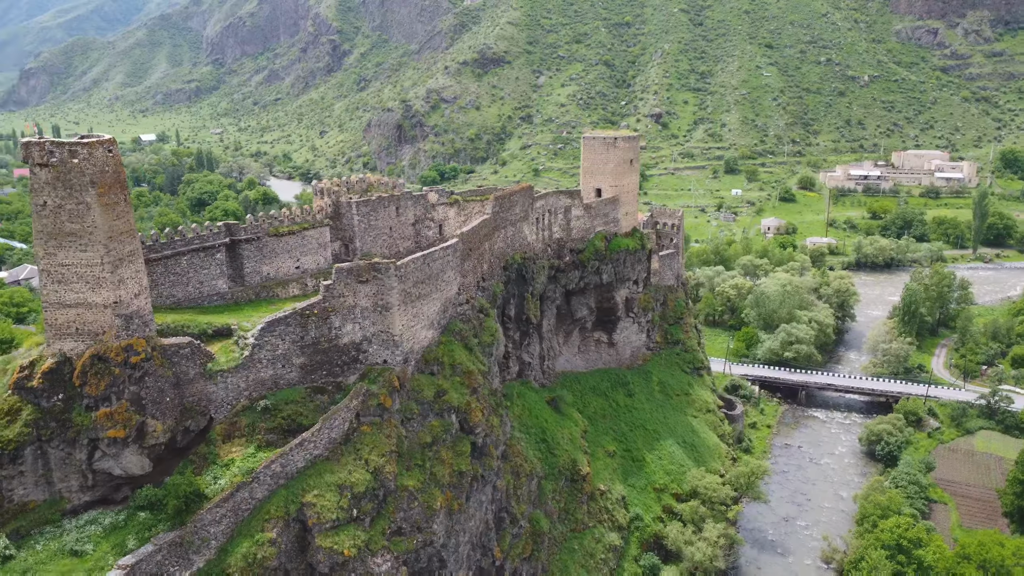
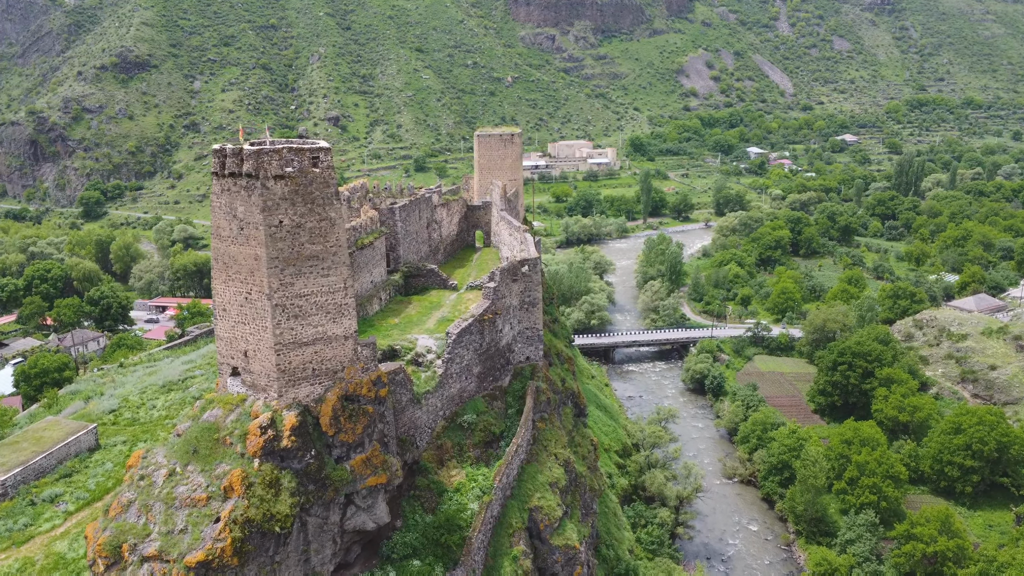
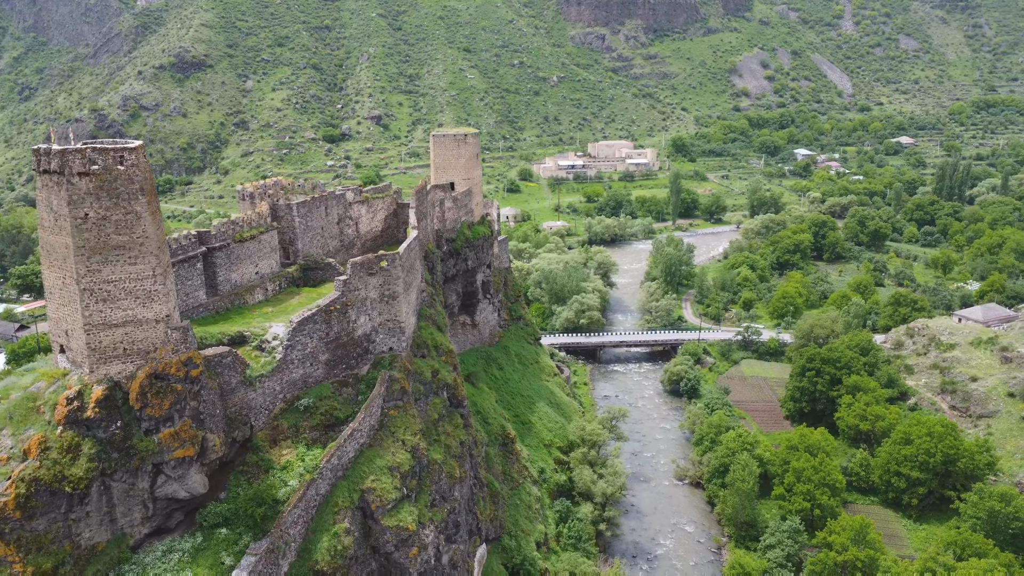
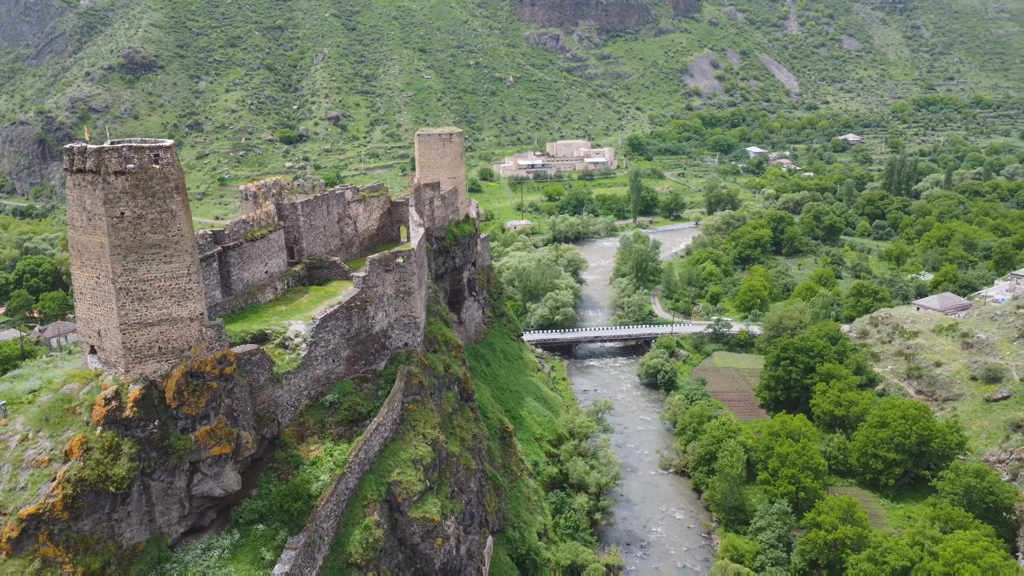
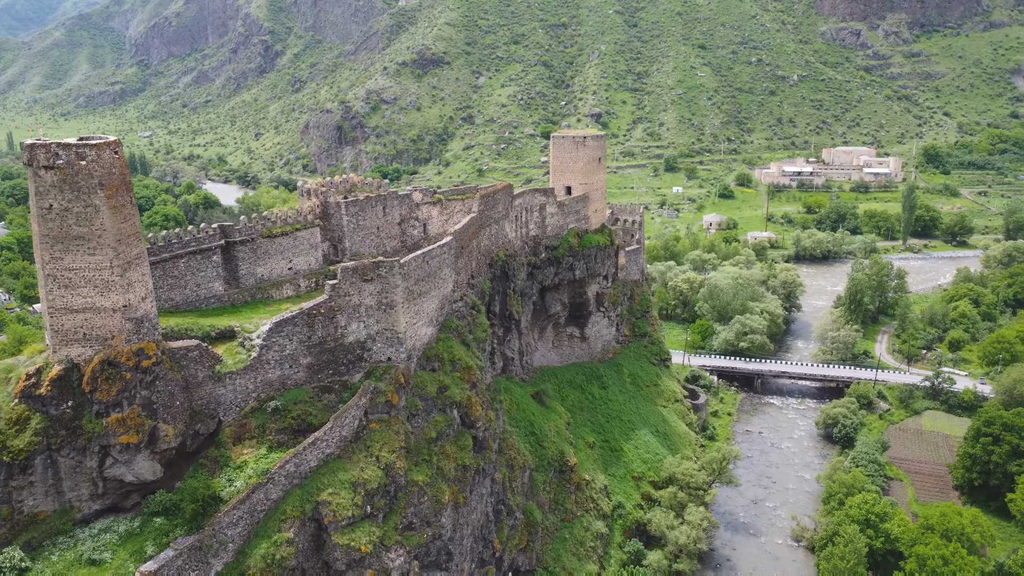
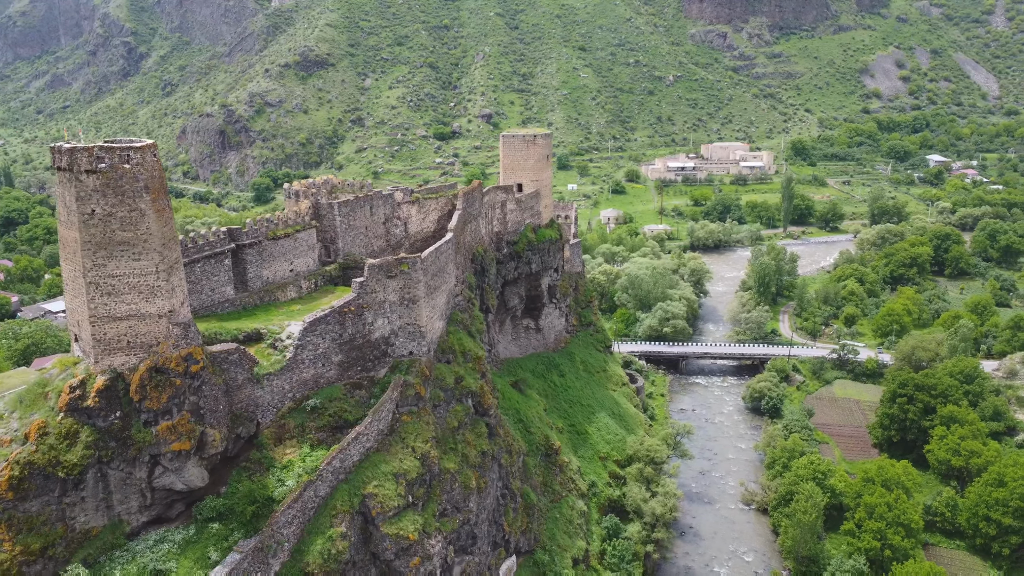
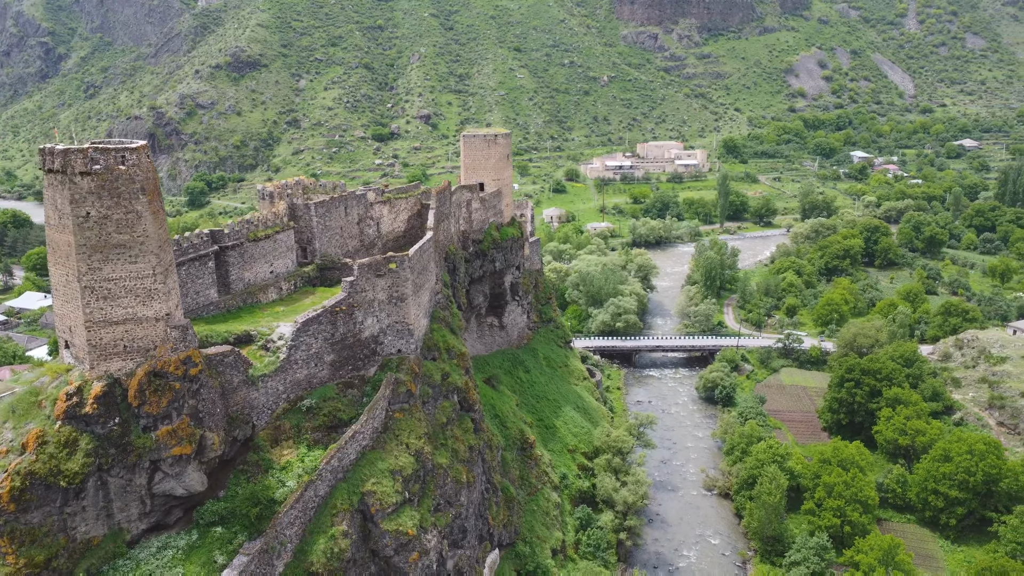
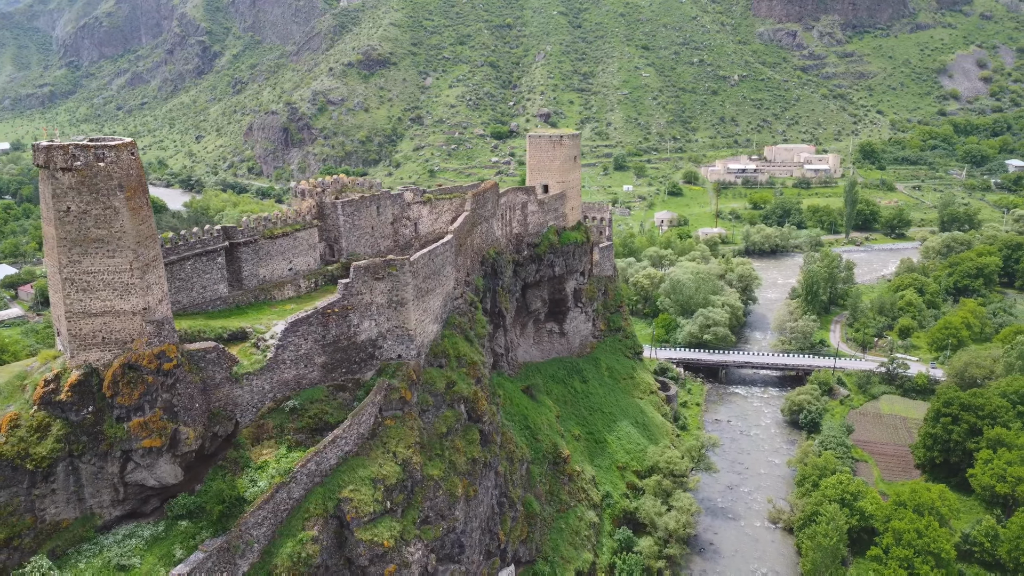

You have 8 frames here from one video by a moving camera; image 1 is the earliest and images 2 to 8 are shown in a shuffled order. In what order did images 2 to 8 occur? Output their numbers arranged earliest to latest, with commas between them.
5, 8, 6, 7, 3, 4, 2
